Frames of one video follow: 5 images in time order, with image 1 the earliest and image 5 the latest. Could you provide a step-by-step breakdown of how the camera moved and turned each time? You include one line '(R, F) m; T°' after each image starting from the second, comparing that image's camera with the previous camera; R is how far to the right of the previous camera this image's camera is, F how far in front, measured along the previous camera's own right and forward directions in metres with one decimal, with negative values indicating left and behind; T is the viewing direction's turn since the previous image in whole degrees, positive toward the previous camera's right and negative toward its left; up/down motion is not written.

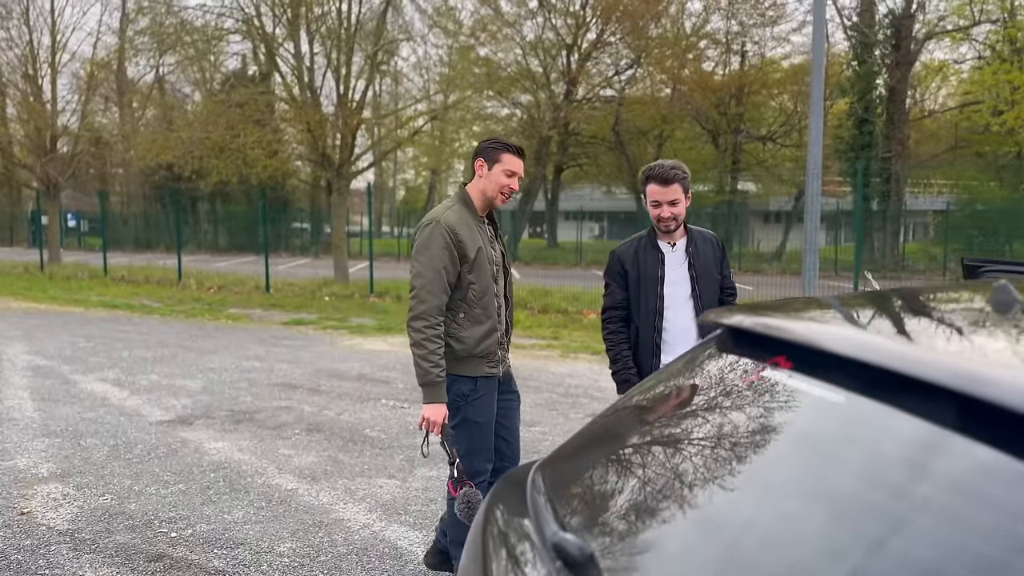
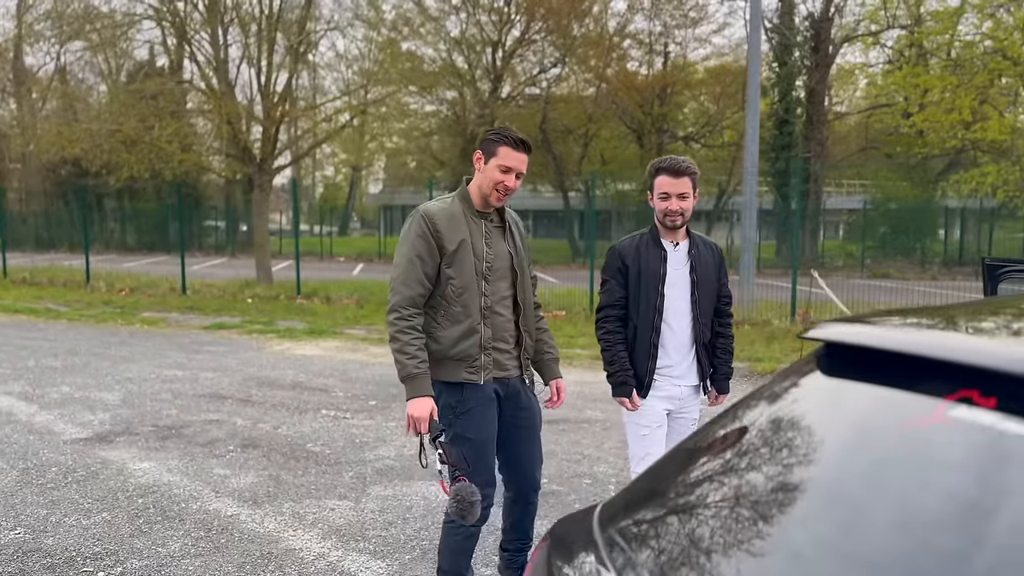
(-0.2, +0.3) m; +5°
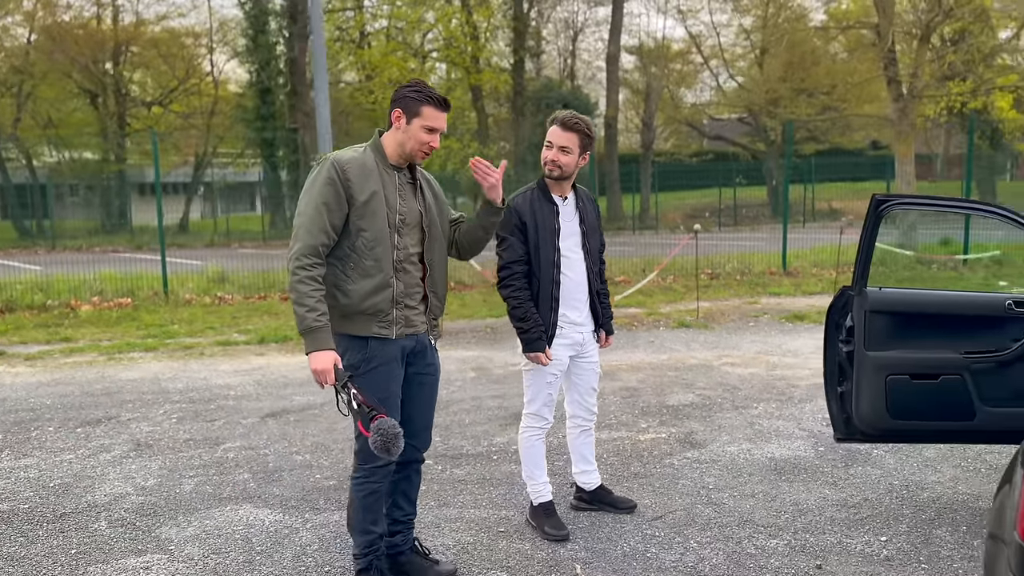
(-1.7, +0.8) m; +38°
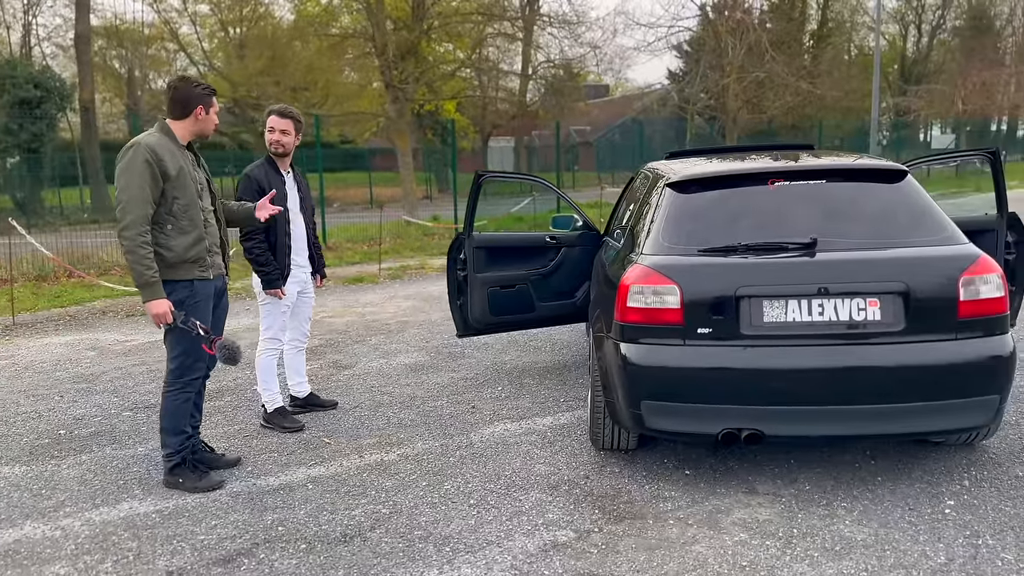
(-1.4, -1.0) m; +35°
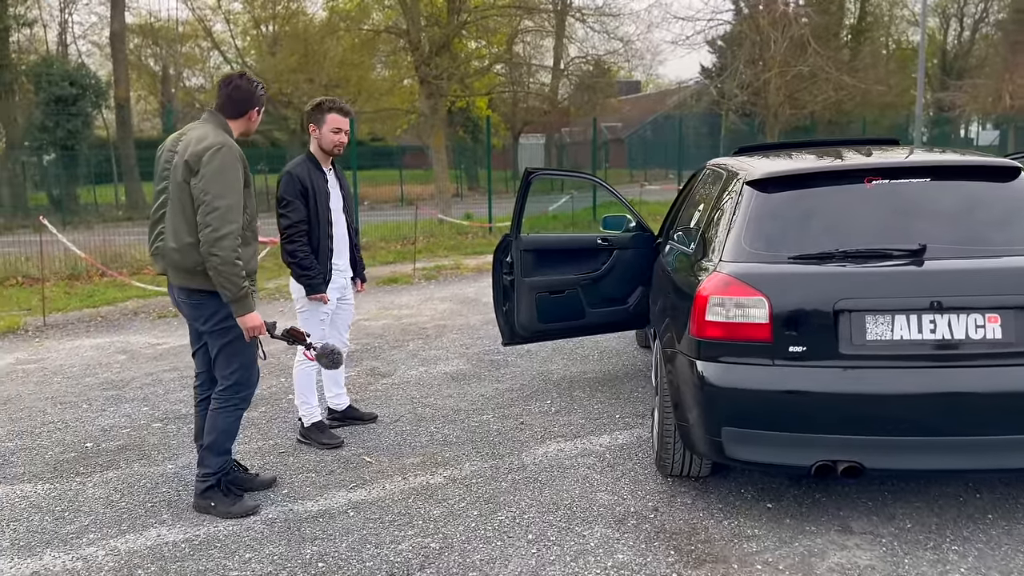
(-0.1, +0.3) m; -2°
